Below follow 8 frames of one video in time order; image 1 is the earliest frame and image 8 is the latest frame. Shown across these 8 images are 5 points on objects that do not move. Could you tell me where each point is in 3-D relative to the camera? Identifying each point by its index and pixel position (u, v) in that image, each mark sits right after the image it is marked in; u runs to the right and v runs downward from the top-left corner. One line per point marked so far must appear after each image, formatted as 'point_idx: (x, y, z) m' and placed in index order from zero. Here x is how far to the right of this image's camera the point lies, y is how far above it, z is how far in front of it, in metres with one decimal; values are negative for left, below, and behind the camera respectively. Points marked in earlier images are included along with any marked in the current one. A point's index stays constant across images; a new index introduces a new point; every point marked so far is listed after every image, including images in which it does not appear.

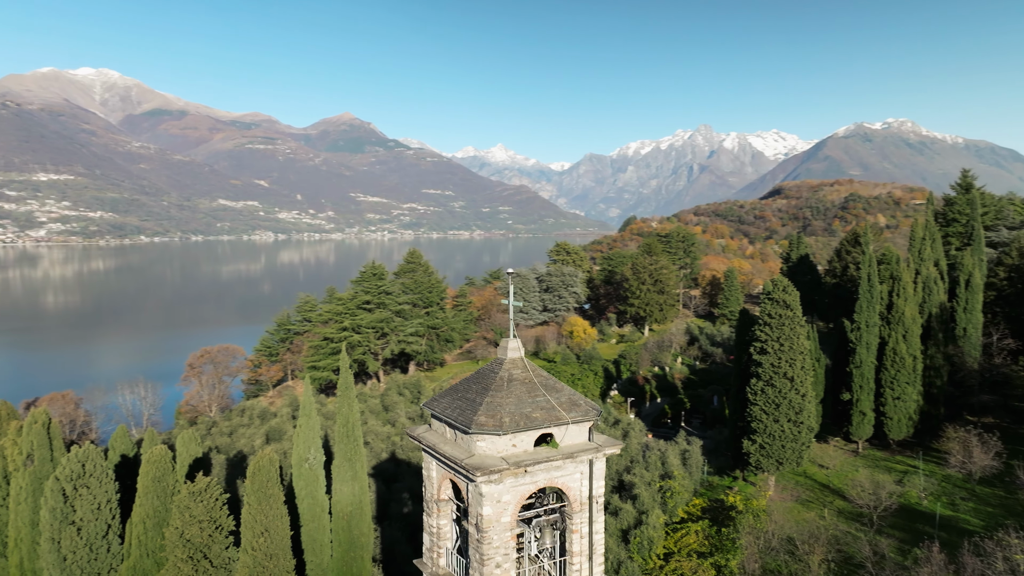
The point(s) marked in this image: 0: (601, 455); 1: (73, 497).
0: (+0.8, -1.5, +6.4) m
1: (-10.1, -4.8, +16.1) m
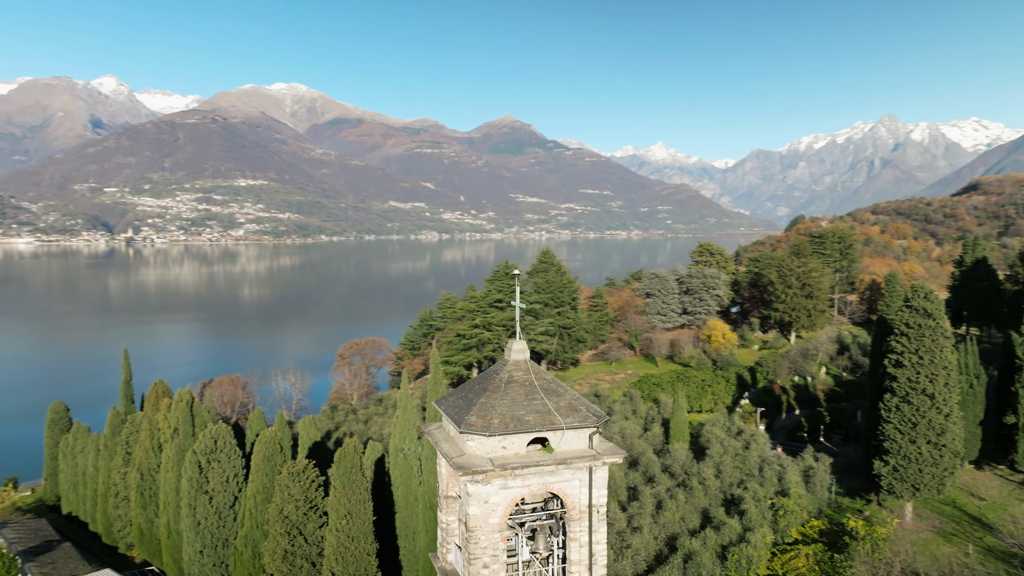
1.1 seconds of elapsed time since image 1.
0: (+0.8, -1.6, +6.2) m
1: (-7.9, -4.7, +18.0) m
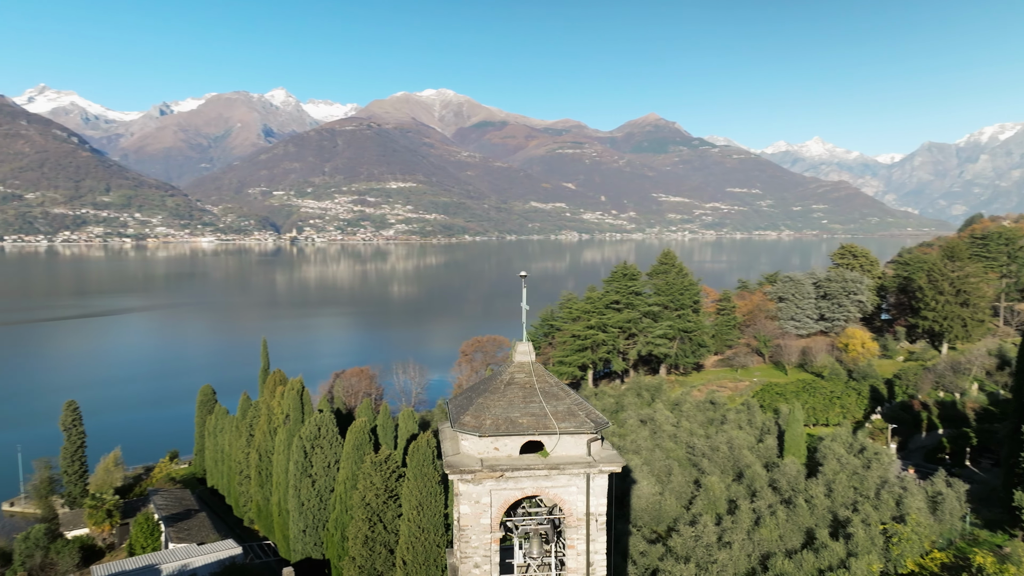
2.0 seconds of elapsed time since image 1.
0: (+0.7, -1.6, +6.1) m
1: (-5.6, -4.6, +19.3) m
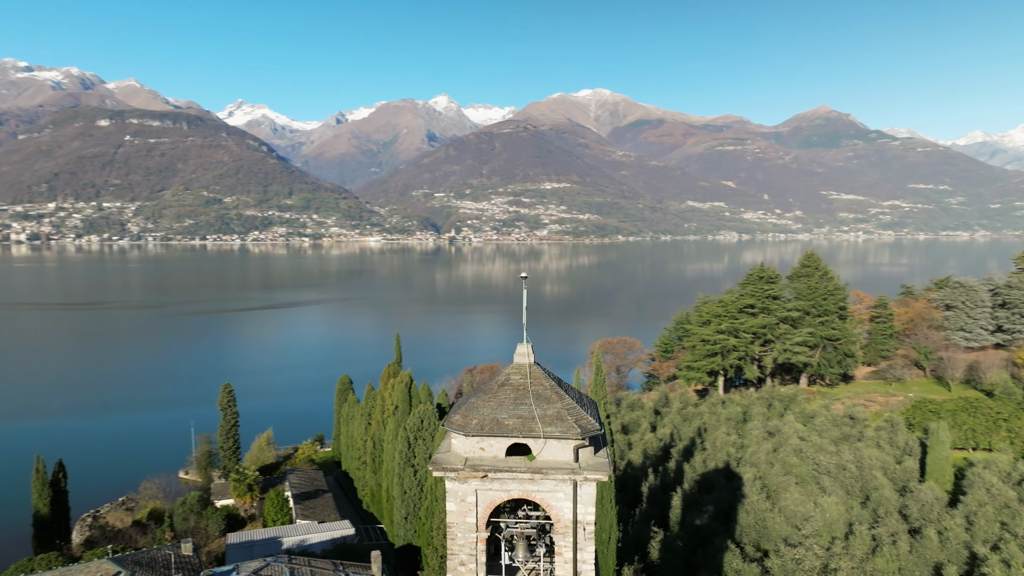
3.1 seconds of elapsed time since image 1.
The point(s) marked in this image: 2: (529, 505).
0: (+0.6, -1.6, +5.9) m
1: (-2.9, -4.5, +20.1) m
2: (+0.1, -2.0, +6.4) m
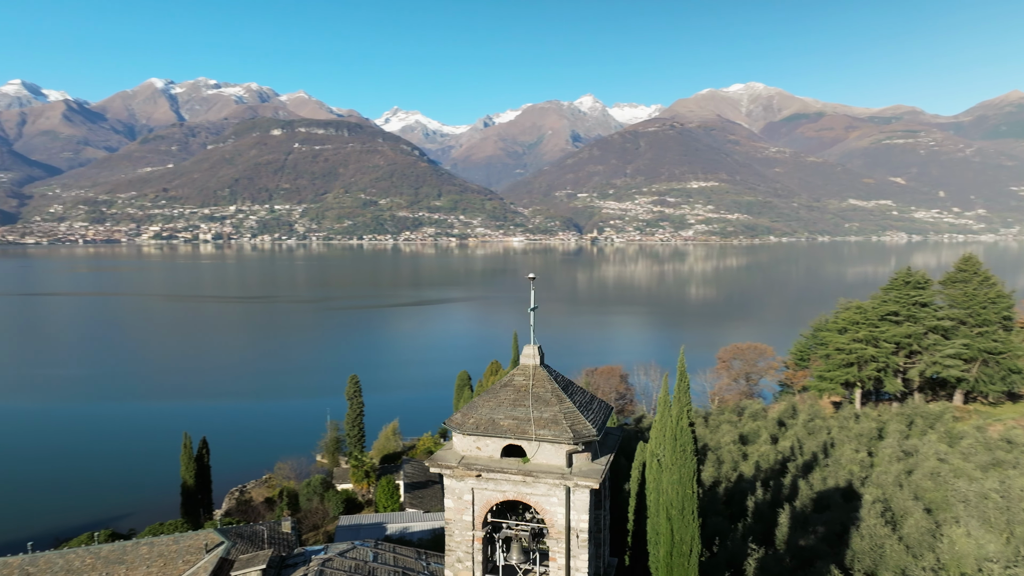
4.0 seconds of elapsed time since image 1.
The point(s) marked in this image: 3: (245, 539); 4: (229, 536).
0: (+0.5, -1.6, +5.8) m
1: (-0.2, -4.5, +20.4) m
2: (+0.1, -2.0, +6.4) m
3: (-5.6, -5.3, +14.7) m
4: (-6.0, -5.2, +14.7) m
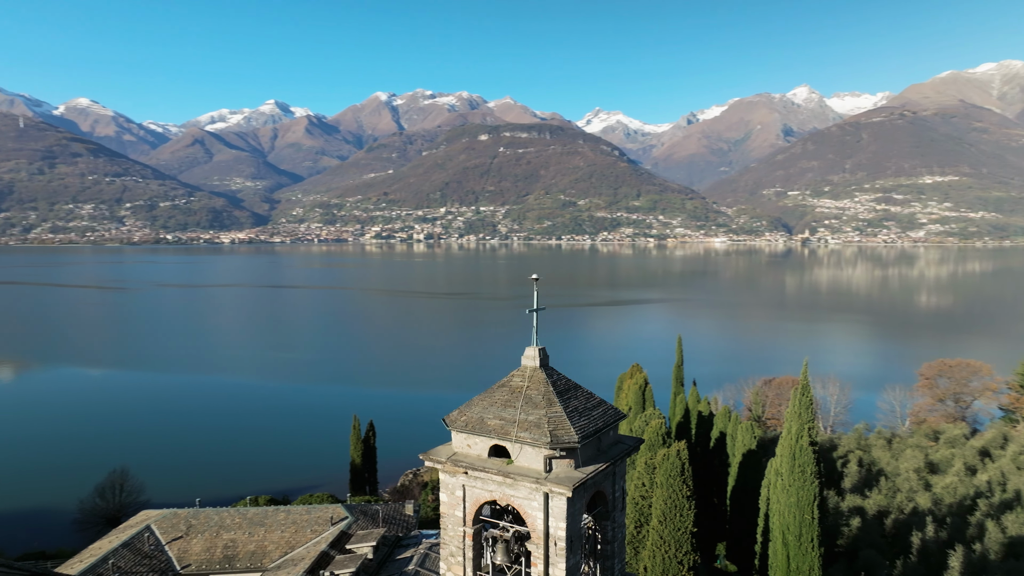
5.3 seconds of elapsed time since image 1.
0: (+0.3, -1.6, +5.7) m
1: (+3.5, -4.6, +19.9) m
2: (+0.1, -2.0, +6.4) m
3: (-3.3, -5.2, +15.9) m
4: (-3.6, -5.1, +16.0) m
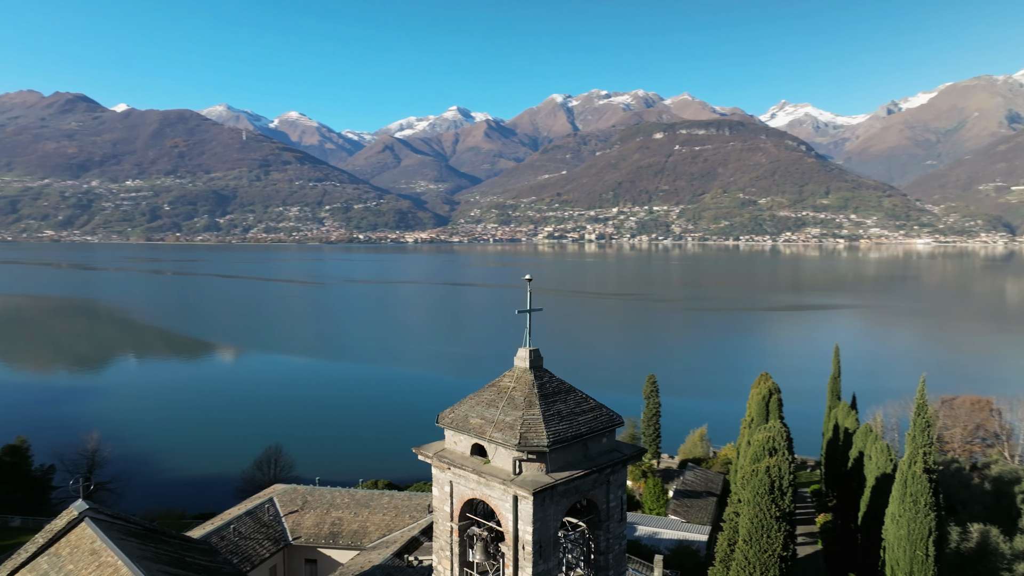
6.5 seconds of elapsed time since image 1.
0: (0.0, -1.6, +5.6) m
1: (+6.4, -4.7, +18.7) m
2: (0.0, -2.0, +6.3) m
3: (-1.1, -5.2, +16.4) m
4: (-1.4, -5.1, +16.6) m
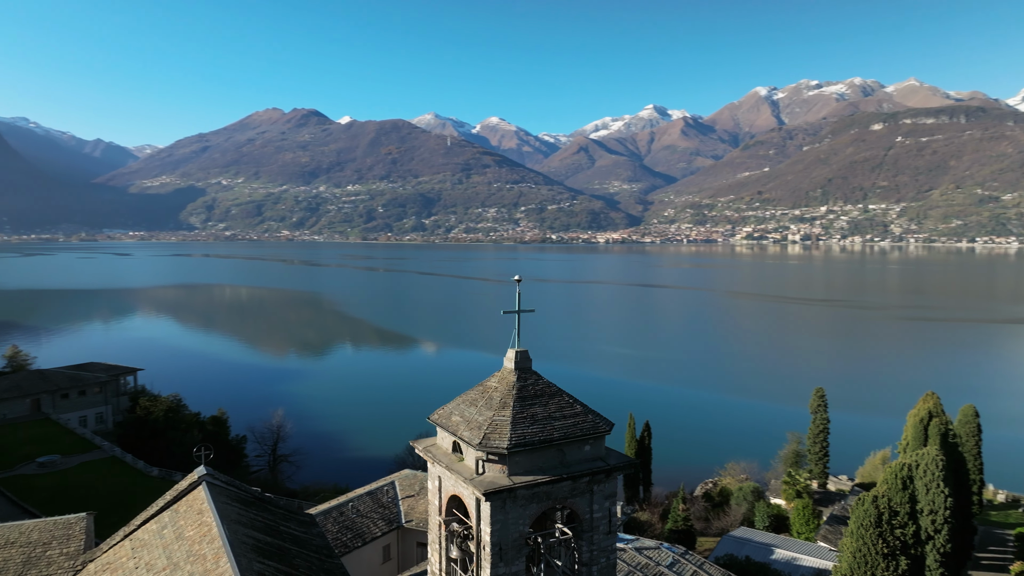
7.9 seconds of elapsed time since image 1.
0: (-0.3, -1.6, +5.6) m
1: (+9.2, -4.8, +16.6) m
2: (-0.2, -2.0, +6.3) m
3: (+1.3, -5.2, +16.3) m
4: (+1.1, -5.1, +16.6) m
